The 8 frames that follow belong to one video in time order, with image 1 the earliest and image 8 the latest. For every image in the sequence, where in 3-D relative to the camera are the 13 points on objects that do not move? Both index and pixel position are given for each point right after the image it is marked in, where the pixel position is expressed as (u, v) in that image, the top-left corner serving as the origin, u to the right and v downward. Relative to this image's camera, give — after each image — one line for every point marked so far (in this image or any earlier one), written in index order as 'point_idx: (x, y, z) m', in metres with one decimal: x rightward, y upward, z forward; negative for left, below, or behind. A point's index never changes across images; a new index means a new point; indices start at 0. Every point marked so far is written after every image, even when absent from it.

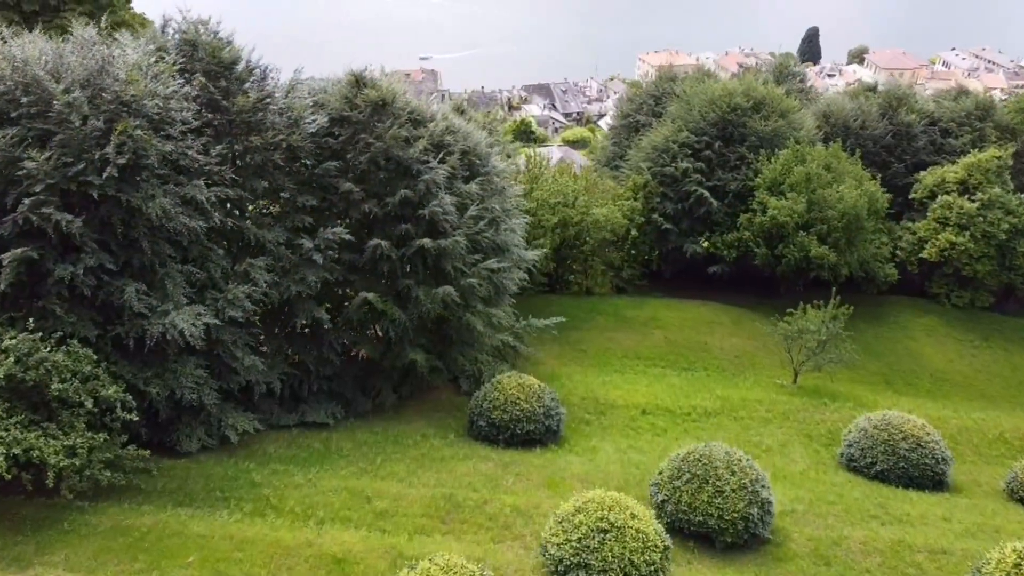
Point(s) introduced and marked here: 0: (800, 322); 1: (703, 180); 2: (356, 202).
0: (+3.8, -0.4, +10.7) m
1: (+3.2, +1.8, +13.5) m
2: (-1.7, +0.9, +8.8) m
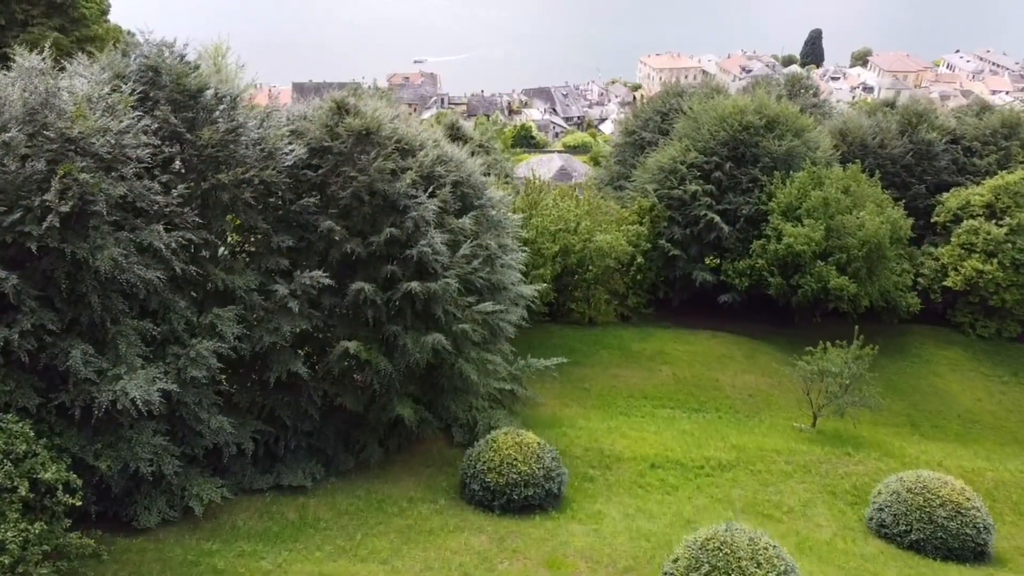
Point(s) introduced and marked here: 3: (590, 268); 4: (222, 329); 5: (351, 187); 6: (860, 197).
0: (+3.8, -0.9, +9.9) m
1: (+3.1, +1.3, +12.7) m
2: (-1.7, +0.5, +8.0) m
3: (+1.2, +0.3, +12.3) m
4: (-2.5, -0.3, +6.9) m
5: (-1.6, +1.0, +8.0) m
6: (+5.2, +1.4, +12.1) m
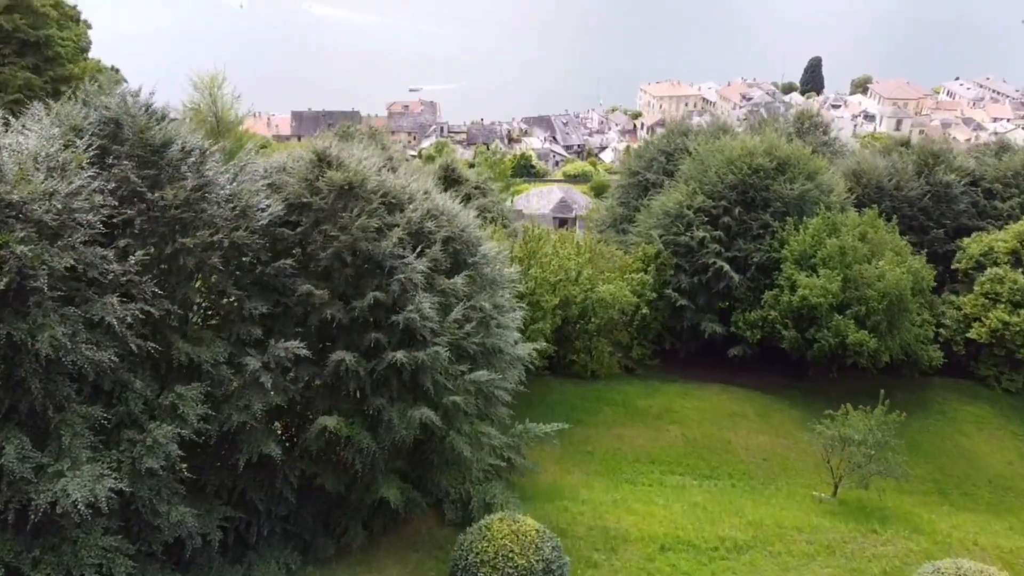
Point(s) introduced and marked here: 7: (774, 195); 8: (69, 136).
0: (+3.7, -1.6, +9.1) m
1: (+3.1, +0.6, +12.0) m
2: (-1.7, -0.2, +7.3) m
3: (+1.1, -0.4, +11.6) m
4: (-2.5, -0.9, +6.2) m
5: (-1.6, +0.4, +7.3) m
6: (+5.1, +0.6, +11.5) m
7: (+3.9, +1.4, +12.1) m
8: (-3.5, +1.2, +6.4) m
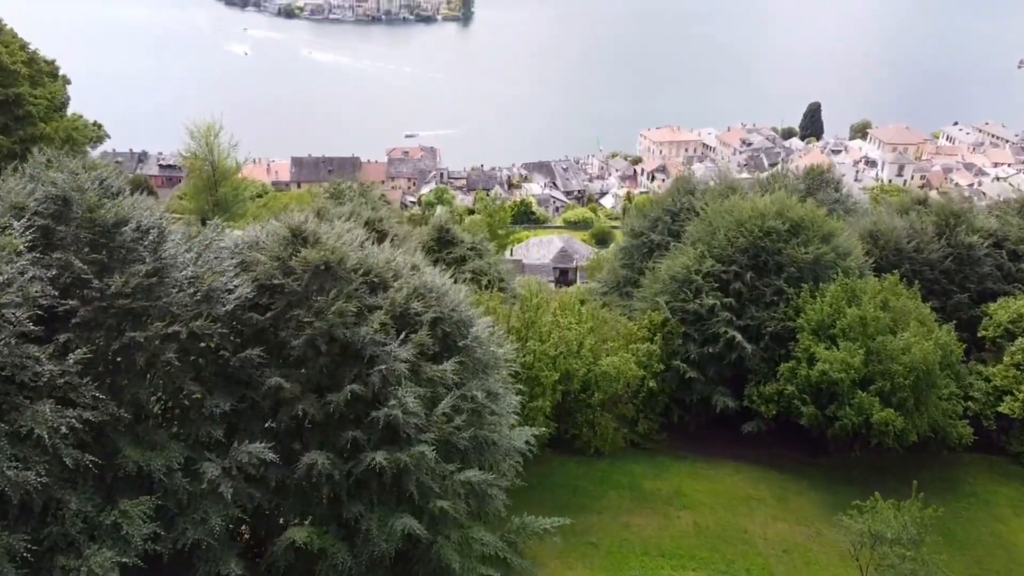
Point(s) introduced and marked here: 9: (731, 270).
0: (+3.7, -2.4, +8.3) m
1: (+3.1, -0.4, +11.2) m
2: (-1.8, -0.9, +6.5) m
3: (+1.1, -1.4, +10.8) m
4: (-2.5, -1.6, +5.4) m
5: (-1.7, -0.4, +6.5) m
6: (+5.1, -0.3, +10.7) m
7: (+3.8, +0.4, +11.3) m
8: (-3.5, +0.5, +5.7) m
9: (+3.1, +0.3, +11.4) m
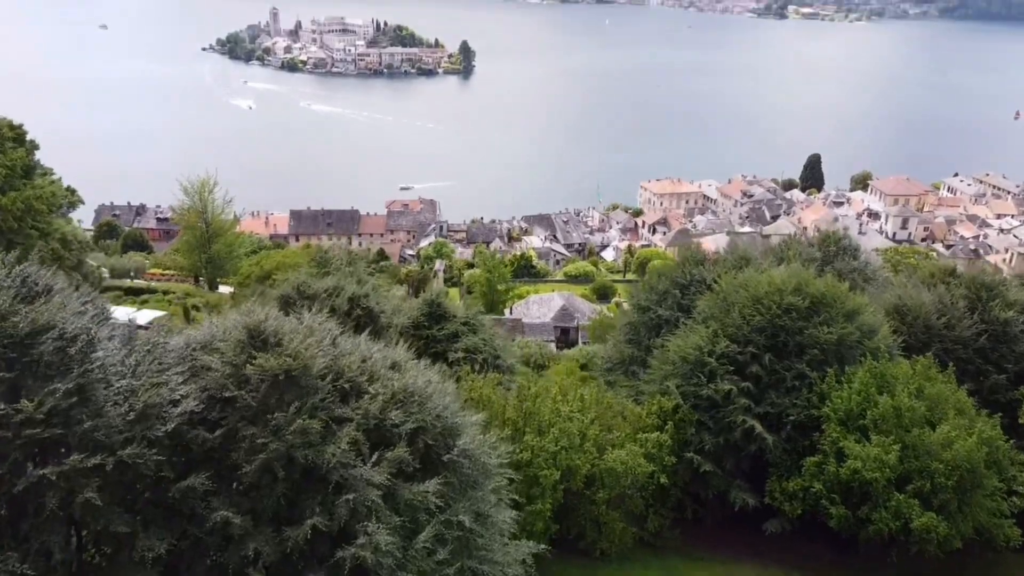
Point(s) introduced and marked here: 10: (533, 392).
0: (+3.6, -3.3, +7.1) m
1: (+3.0, -1.5, +10.2) m
2: (-1.8, -1.7, +5.5) m
3: (+1.1, -2.4, +9.7) m
4: (-2.6, -2.3, +4.3) m
5: (-1.7, -1.2, +5.5) m
6: (+5.0, -1.4, +9.7) m
7: (+3.8, -0.7, +10.4) m
8: (-3.6, -0.2, +4.8) m
9: (+3.0, -0.8, +10.5) m
10: (+0.3, -1.3, +10.2) m
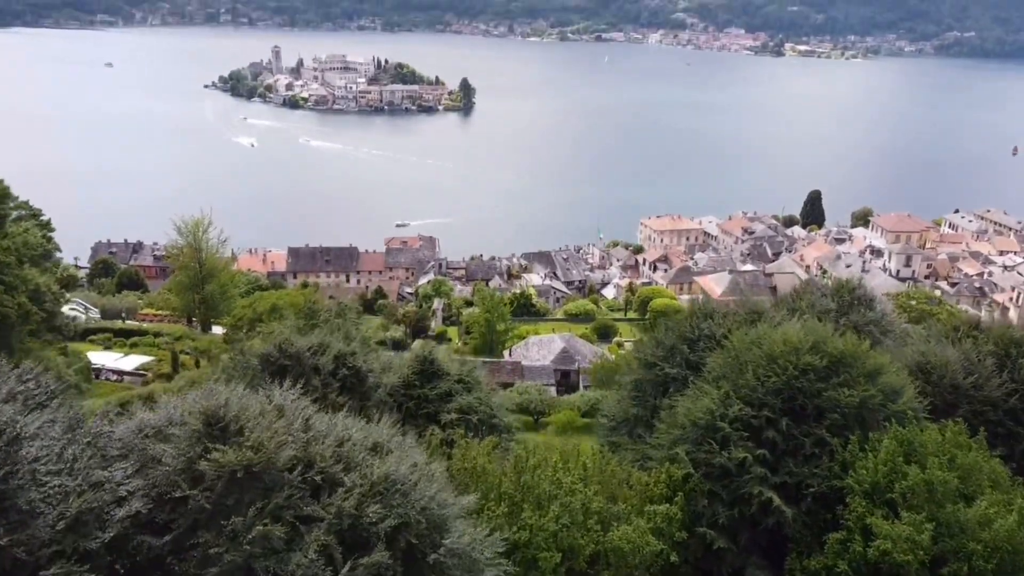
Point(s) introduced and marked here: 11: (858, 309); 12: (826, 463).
0: (+3.6, -3.8, +6.3) m
1: (+3.0, -2.2, +9.5) m
2: (-1.9, -2.2, +4.7) m
3: (+1.0, -3.1, +8.9) m
4: (-2.6, -2.8, +3.5) m
5: (-1.8, -1.7, +4.8) m
6: (+5.0, -2.0, +8.9) m
7: (+3.8, -1.4, +9.6) m
8: (-3.6, -0.7, +4.0) m
9: (+3.0, -1.5, +9.7) m
10: (+0.3, -2.0, +9.4) m
11: (+5.7, -0.3, +13.4) m
12: (+3.6, -2.0, +9.4) m
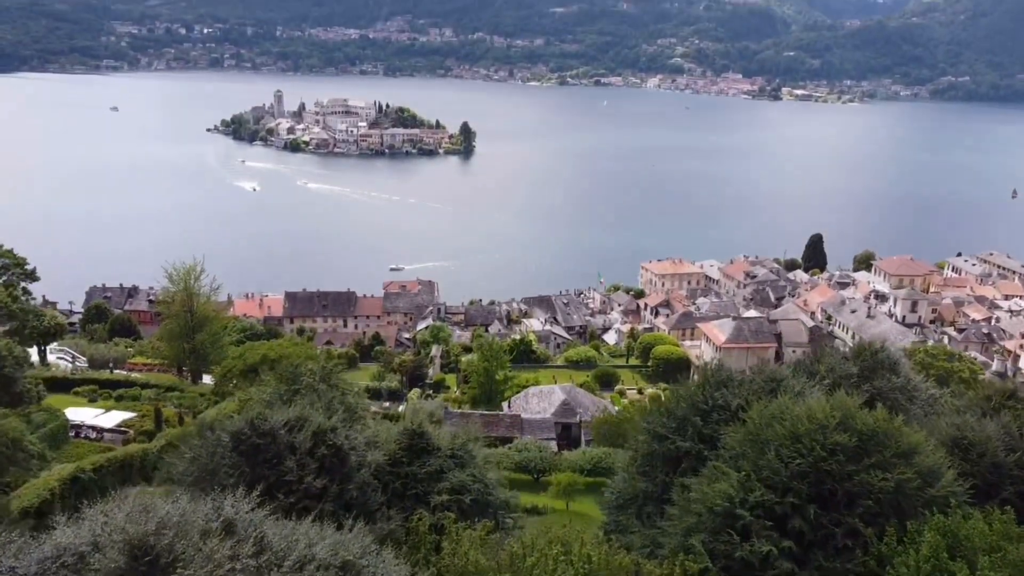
0: (+3.5, -4.4, +5.2) m
1: (+2.9, -2.9, +8.4) m
2: (-1.9, -2.7, +3.7) m
3: (+1.0, -3.8, +7.8) m
4: (-2.7, -3.2, +2.5) m
5: (-1.8, -2.2, +3.8) m
6: (+5.0, -2.7, +7.9) m
7: (+3.7, -2.1, +8.7) m
8: (-3.7, -1.2, +3.1) m
9: (+2.9, -2.3, +8.7) m
10: (+0.2, -2.7, +8.4) m
11: (+5.6, -1.3, +12.5) m
12: (+3.6, -2.8, +8.4) m
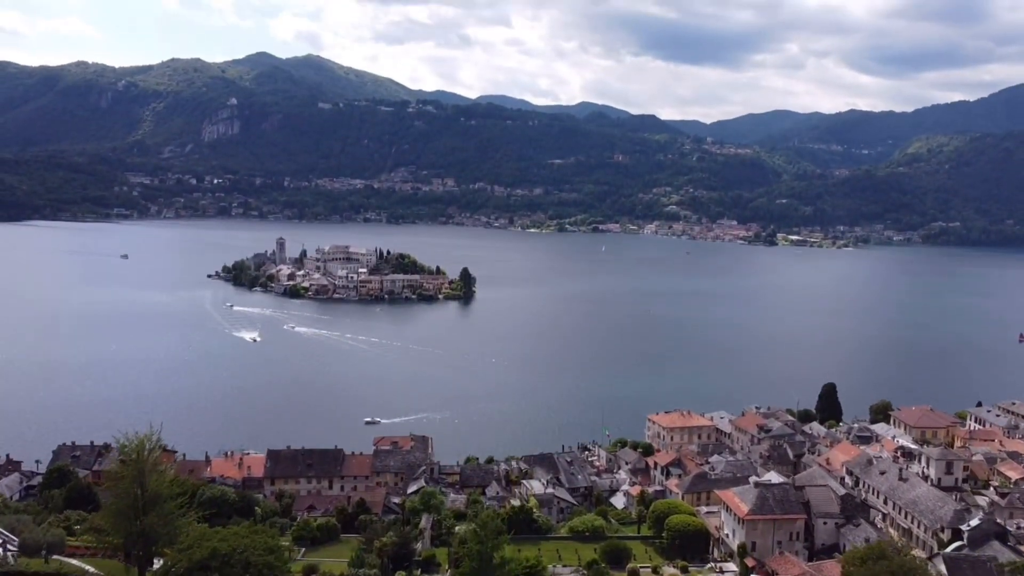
0: (+3.4, -5.7, +0.8) m
1: (+2.8, -4.7, +4.3) m
2: (-2.1, -3.7, -0.4) m
3: (+0.8, -5.5, +3.5) m
4: (-2.8, -4.0, -1.7) m
5: (-1.9, -3.2, -0.2) m
6: (+4.8, -4.5, +3.8) m
7: (+3.6, -4.0, +4.6) m
8: (-3.8, -2.1, -0.7) m
9: (+2.8, -4.2, +4.7) m
10: (+0.1, -4.5, +4.2) m
11: (+5.5, -3.8, +8.5) m
12: (+3.4, -4.6, +4.2) m
